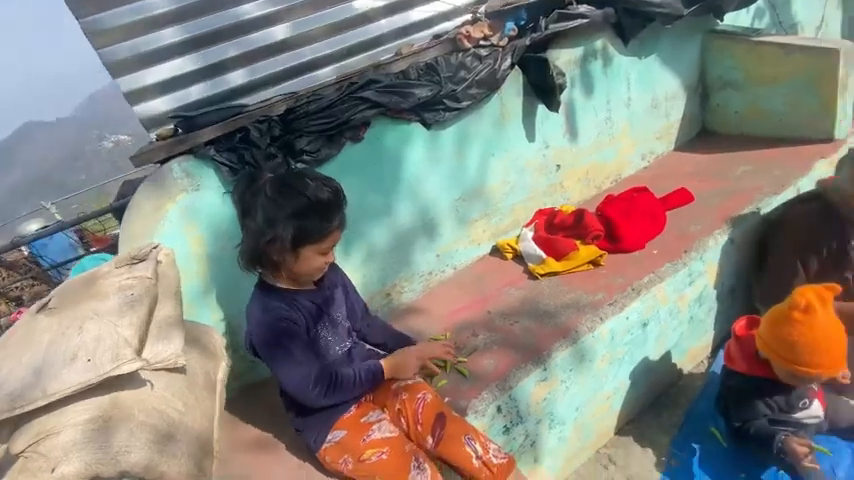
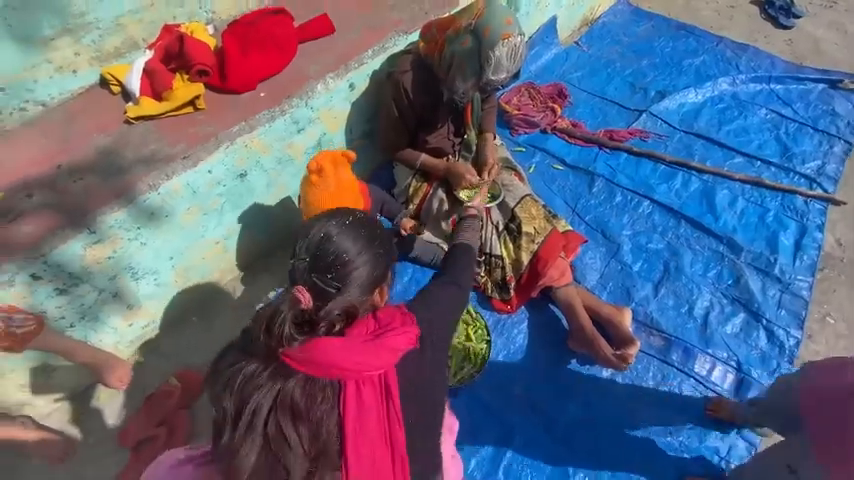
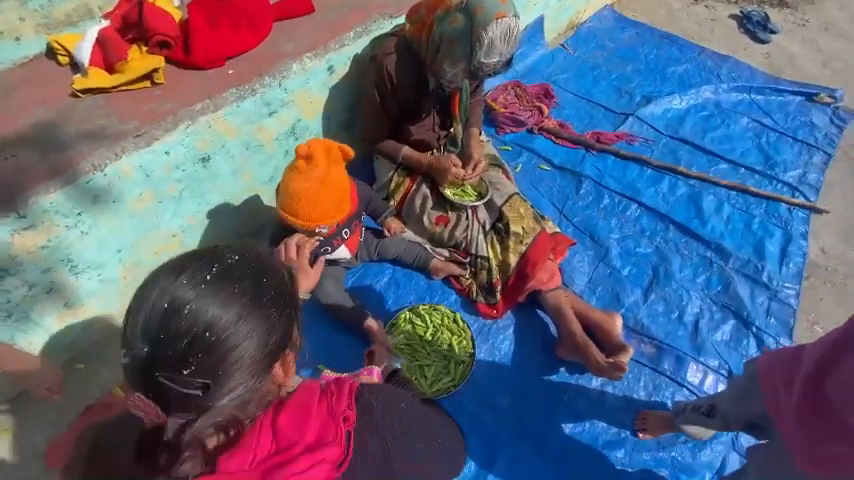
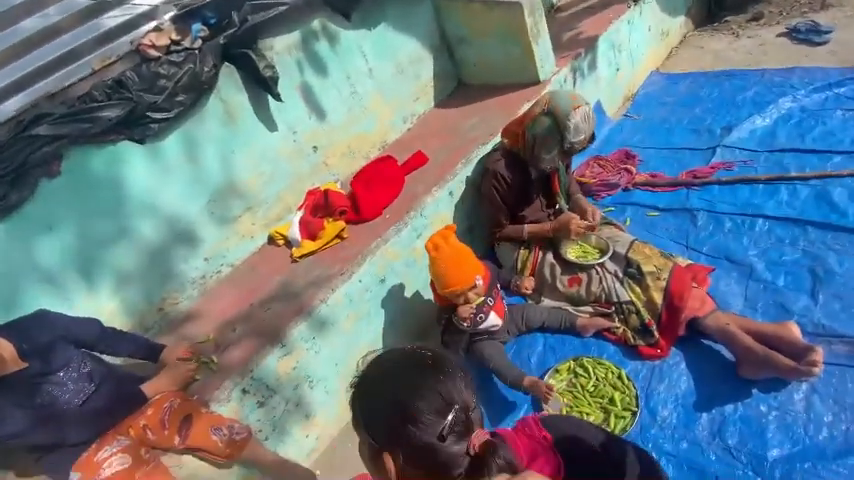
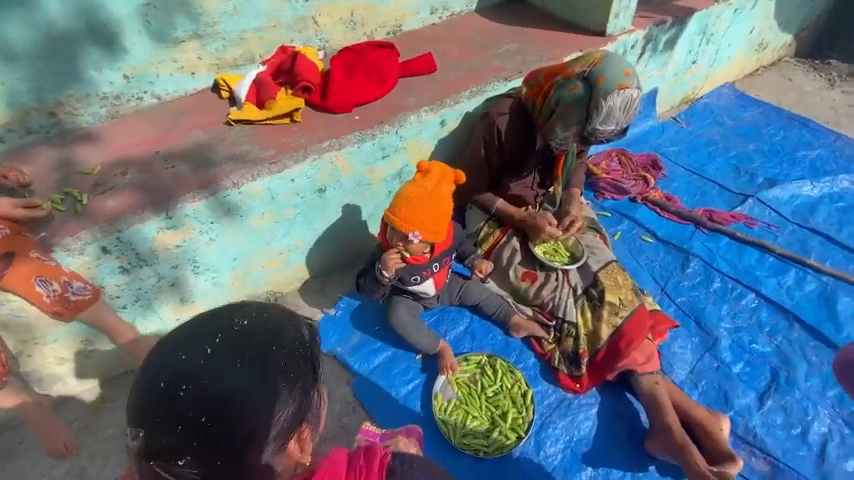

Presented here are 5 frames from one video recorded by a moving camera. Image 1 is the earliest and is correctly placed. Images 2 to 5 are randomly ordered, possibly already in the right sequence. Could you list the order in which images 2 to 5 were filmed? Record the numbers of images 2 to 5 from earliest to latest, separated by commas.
4, 5, 3, 2
